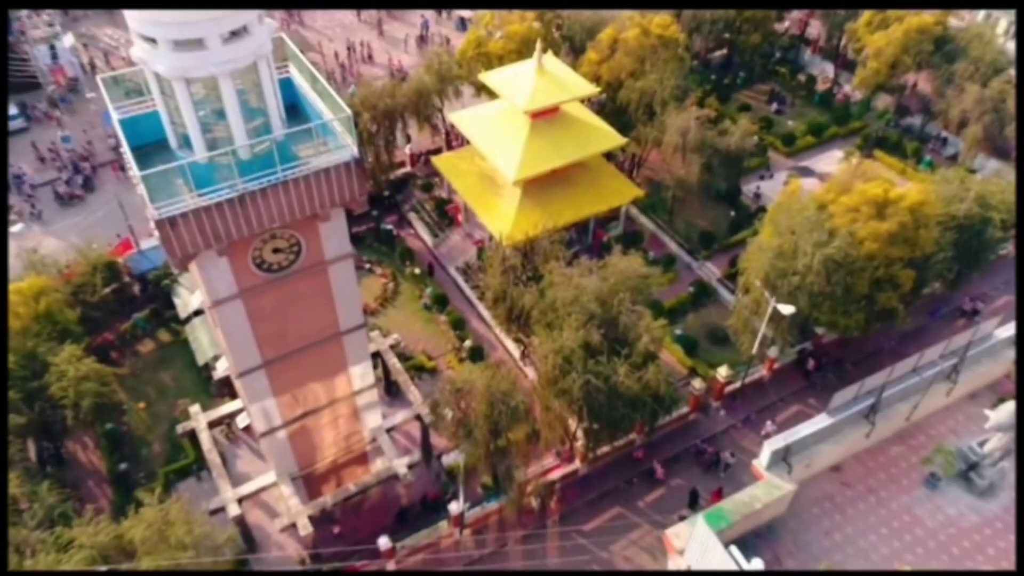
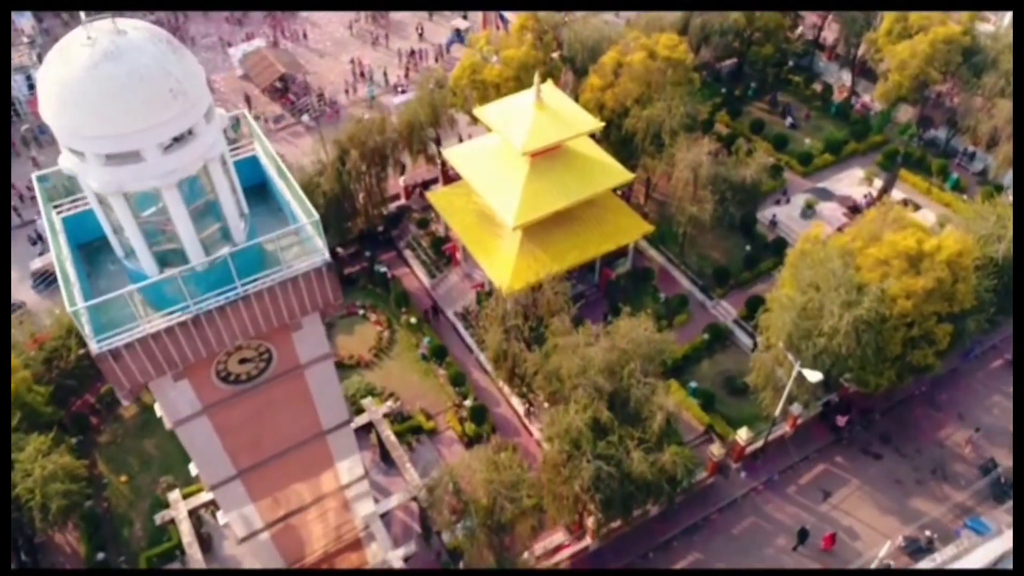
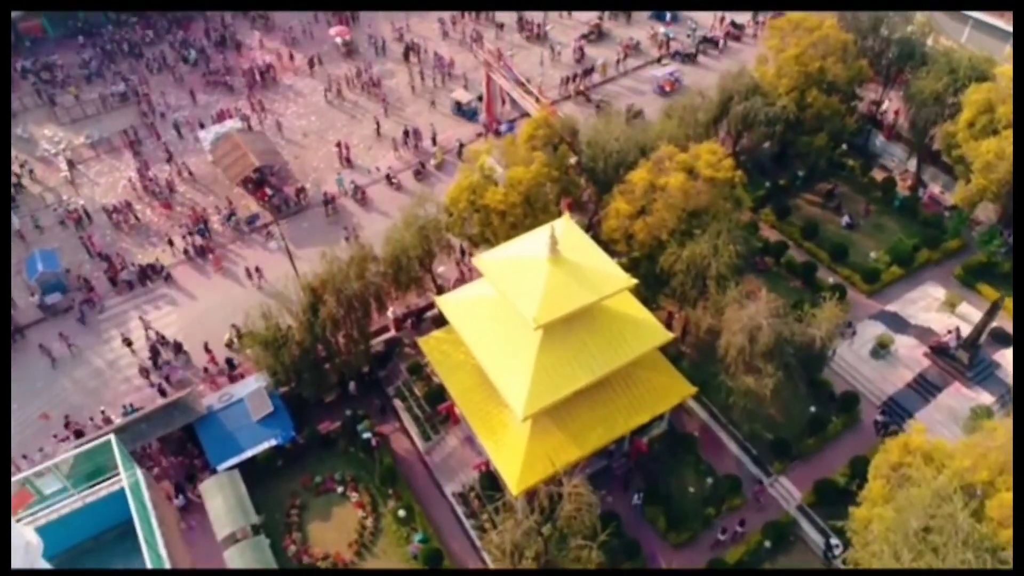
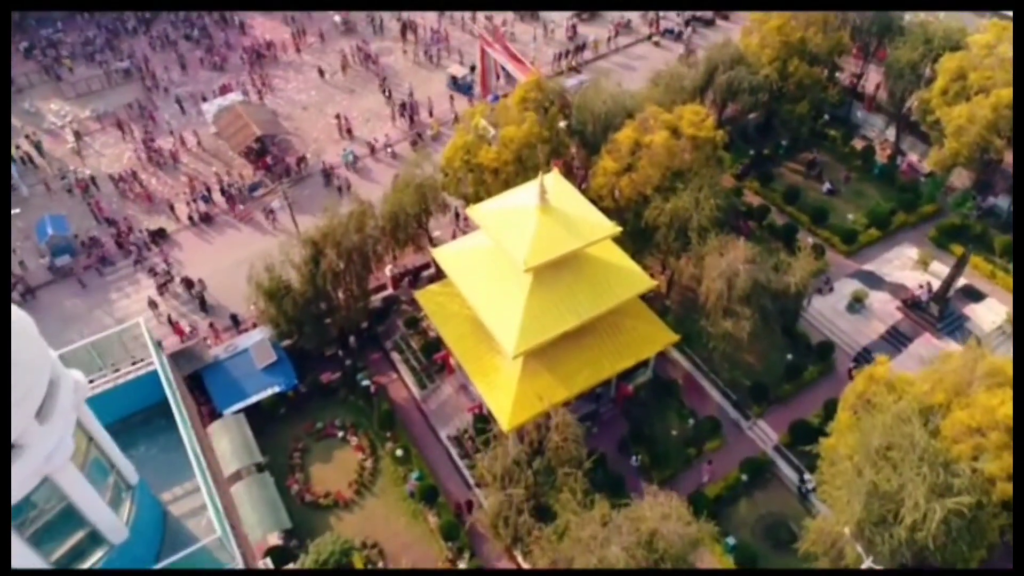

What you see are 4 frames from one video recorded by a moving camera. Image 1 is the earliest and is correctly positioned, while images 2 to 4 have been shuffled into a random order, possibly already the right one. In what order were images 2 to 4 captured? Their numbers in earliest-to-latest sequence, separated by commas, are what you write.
2, 4, 3
